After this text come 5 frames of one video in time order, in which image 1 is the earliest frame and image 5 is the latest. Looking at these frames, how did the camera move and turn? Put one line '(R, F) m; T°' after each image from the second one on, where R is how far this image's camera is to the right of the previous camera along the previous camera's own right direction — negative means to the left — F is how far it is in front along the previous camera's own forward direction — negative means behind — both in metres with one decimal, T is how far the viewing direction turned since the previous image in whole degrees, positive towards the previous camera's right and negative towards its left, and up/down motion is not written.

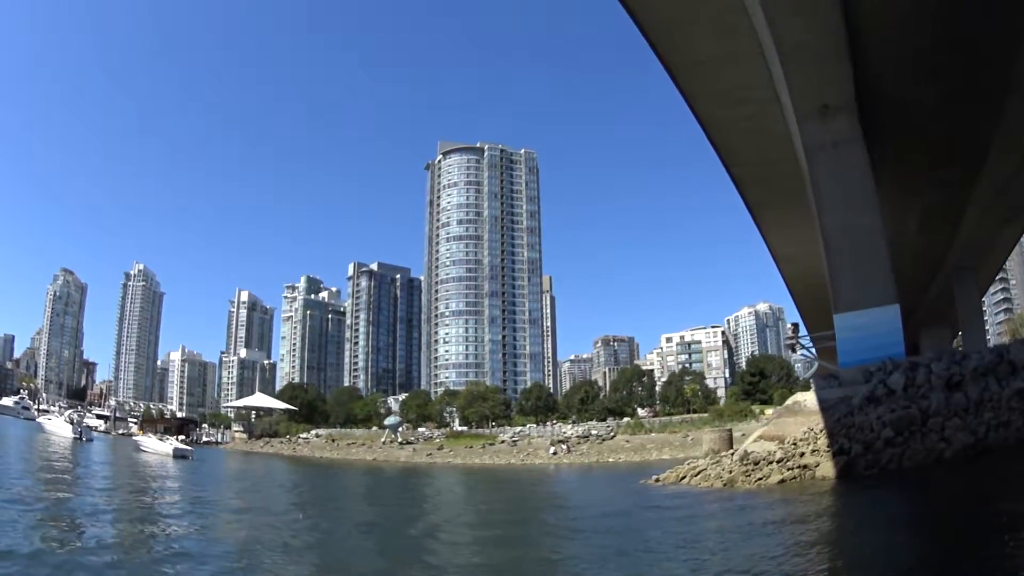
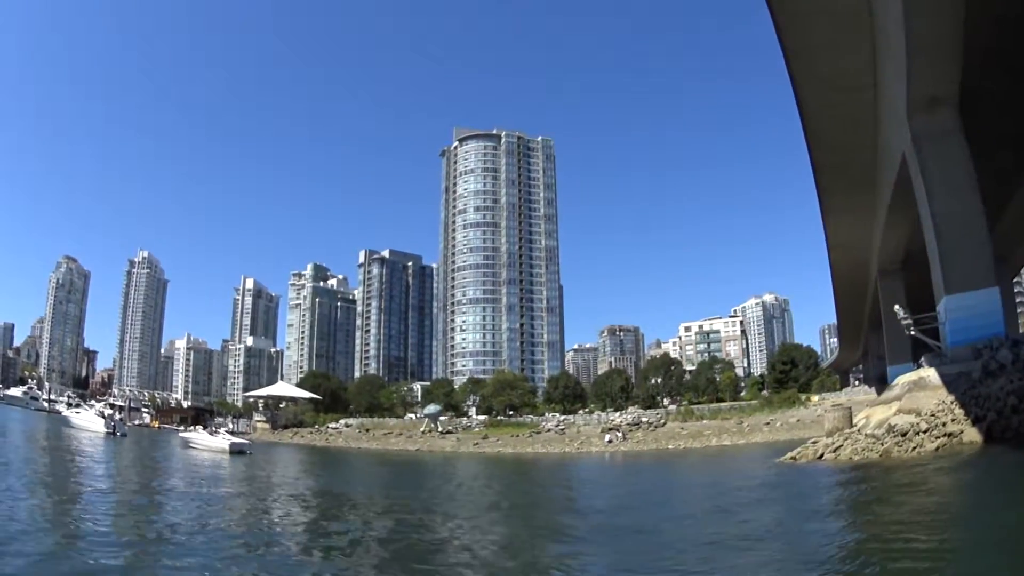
(-4.0, +0.2) m; +3°
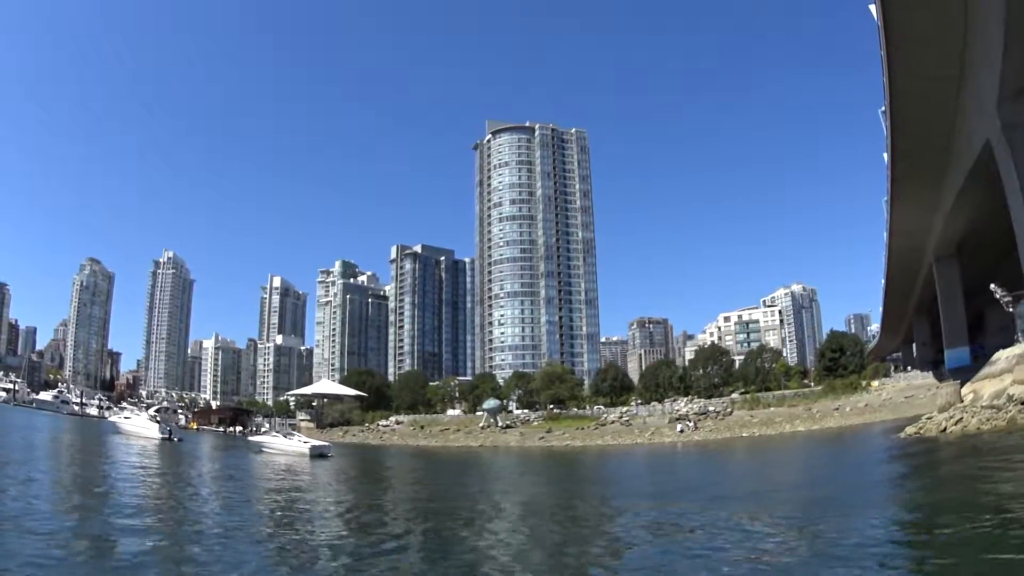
(-3.6, +0.4) m; +1°
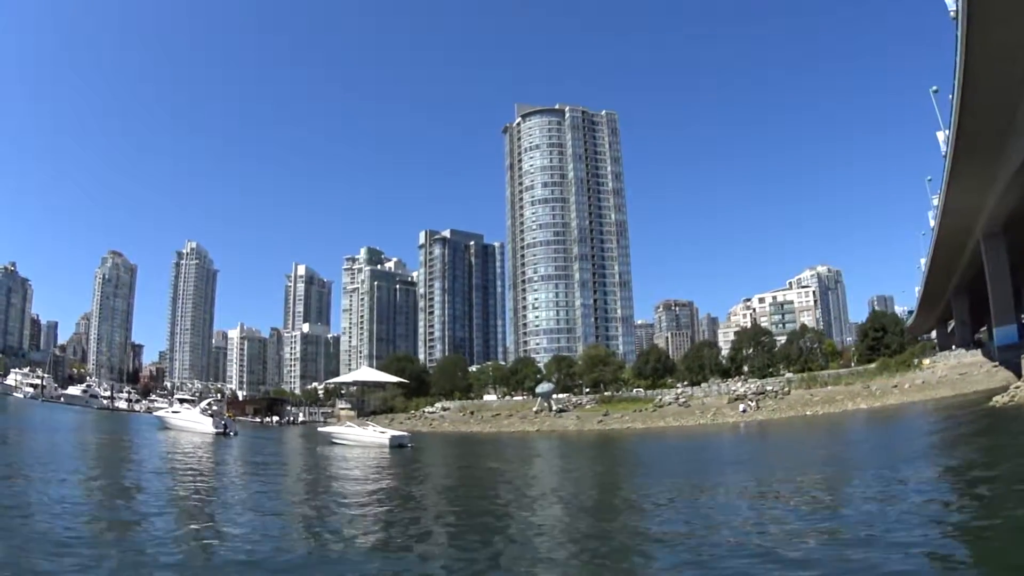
(-3.1, +0.5) m; +1°
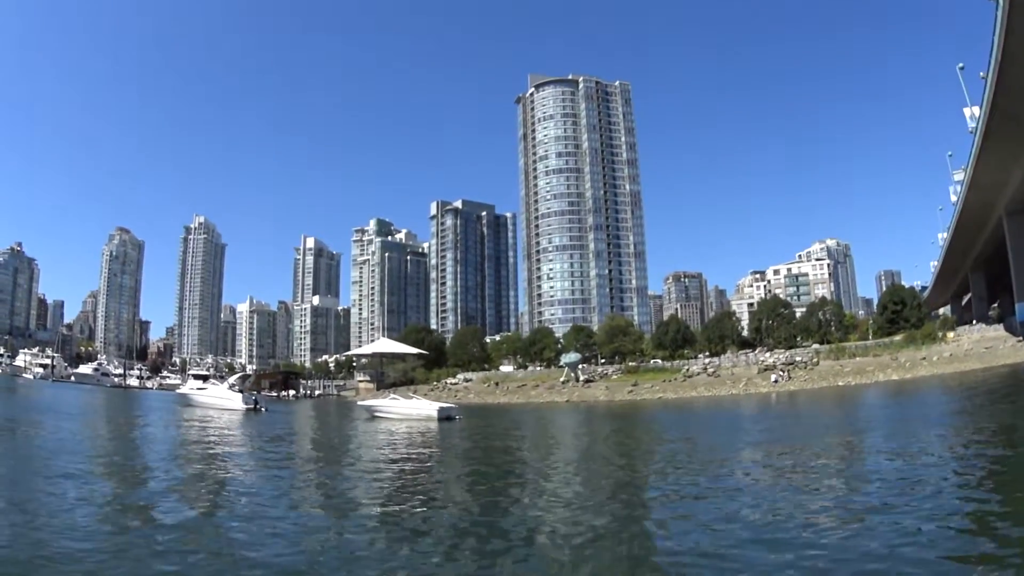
(-2.0, +0.3) m; +1°
